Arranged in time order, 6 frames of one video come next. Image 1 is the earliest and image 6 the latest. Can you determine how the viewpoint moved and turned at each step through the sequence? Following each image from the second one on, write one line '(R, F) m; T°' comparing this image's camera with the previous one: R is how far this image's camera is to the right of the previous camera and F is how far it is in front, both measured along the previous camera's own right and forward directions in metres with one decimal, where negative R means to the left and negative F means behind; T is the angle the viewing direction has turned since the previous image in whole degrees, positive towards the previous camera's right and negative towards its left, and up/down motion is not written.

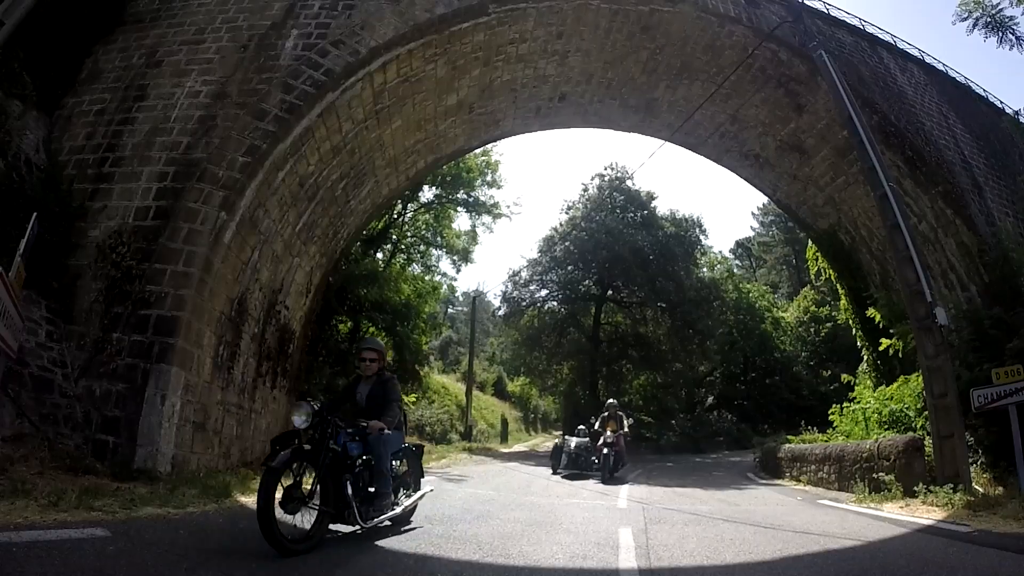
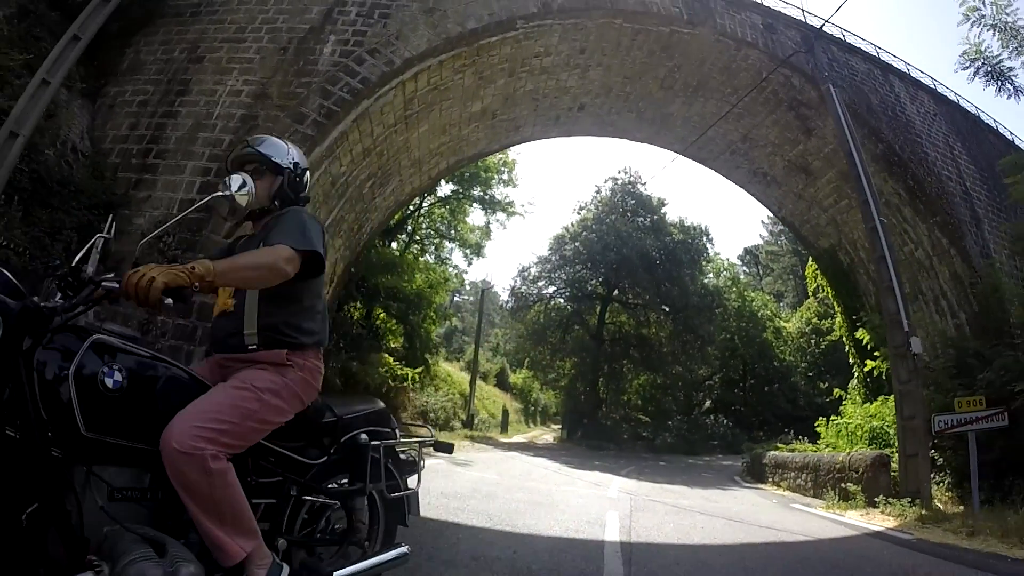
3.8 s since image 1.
(-0.1, -0.6) m; -1°
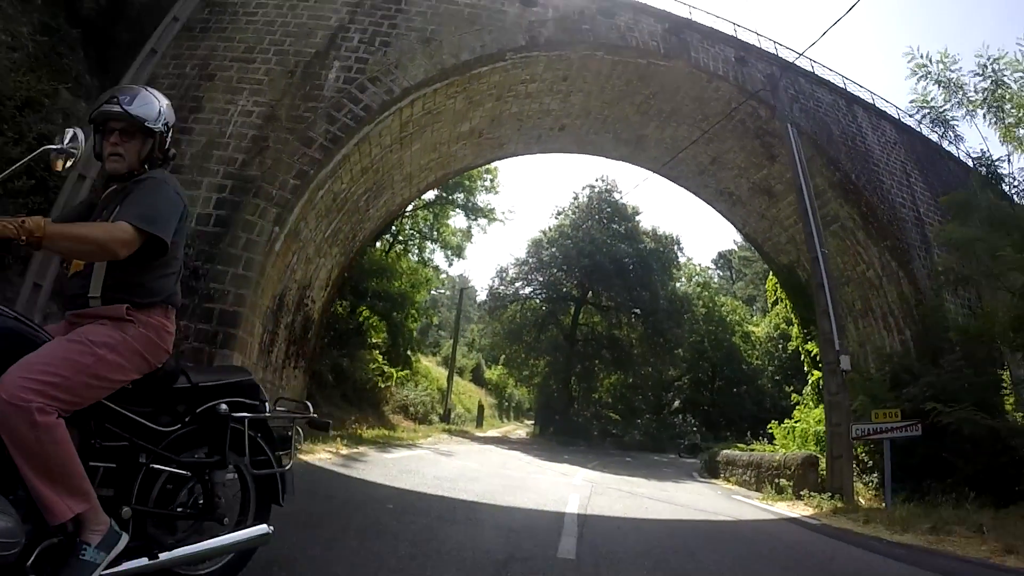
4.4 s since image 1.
(-0.1, -1.0) m; +2°
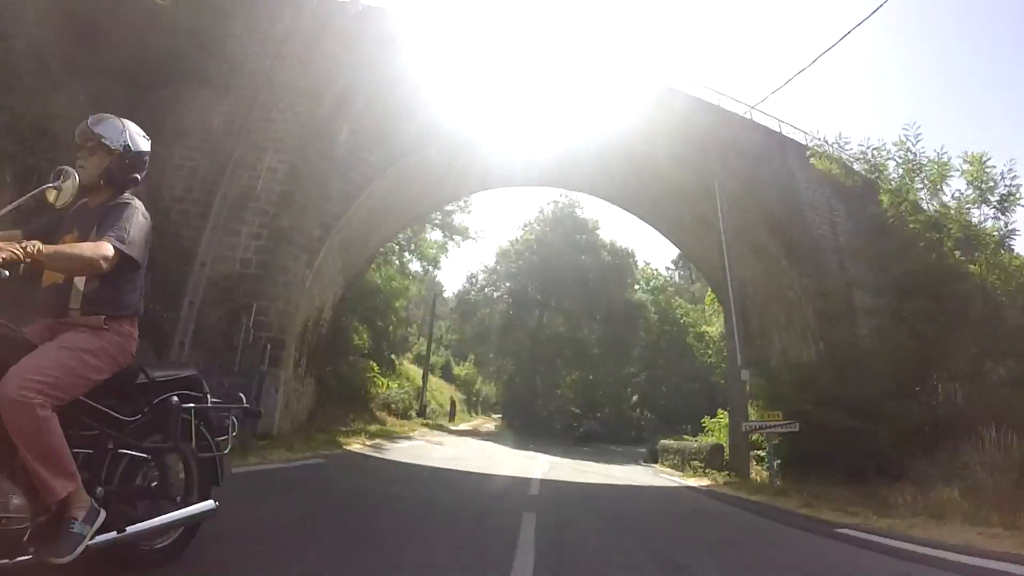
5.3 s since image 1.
(-0.2, -2.5) m; +3°
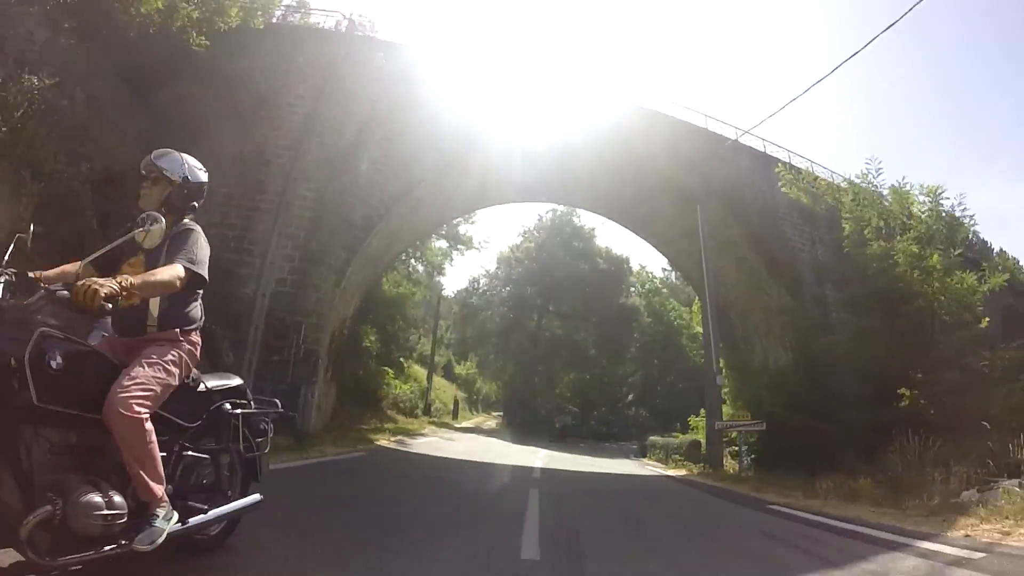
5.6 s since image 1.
(-0.1, -1.5) m; 0°
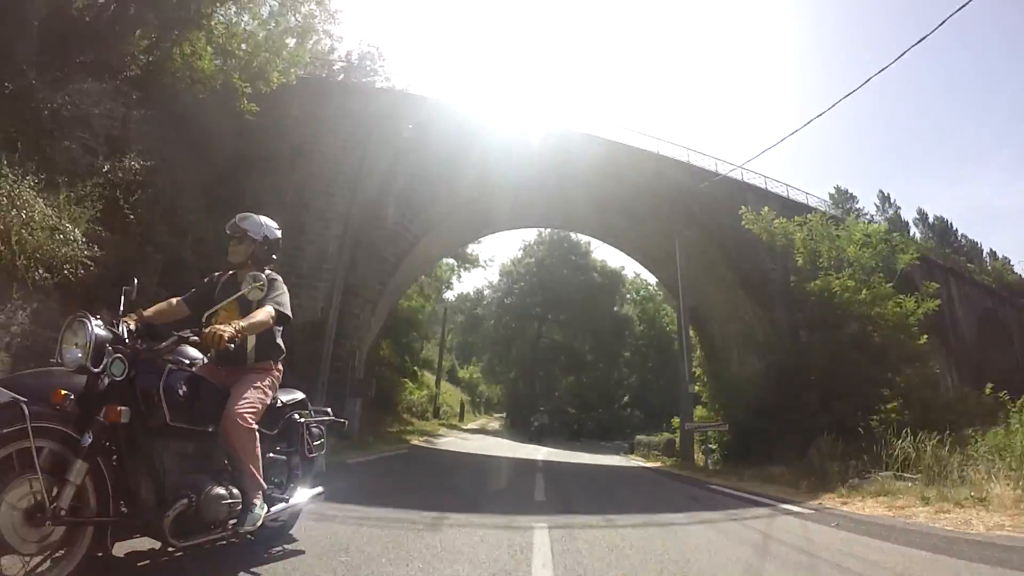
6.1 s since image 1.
(-0.1, -2.5) m; 0°
